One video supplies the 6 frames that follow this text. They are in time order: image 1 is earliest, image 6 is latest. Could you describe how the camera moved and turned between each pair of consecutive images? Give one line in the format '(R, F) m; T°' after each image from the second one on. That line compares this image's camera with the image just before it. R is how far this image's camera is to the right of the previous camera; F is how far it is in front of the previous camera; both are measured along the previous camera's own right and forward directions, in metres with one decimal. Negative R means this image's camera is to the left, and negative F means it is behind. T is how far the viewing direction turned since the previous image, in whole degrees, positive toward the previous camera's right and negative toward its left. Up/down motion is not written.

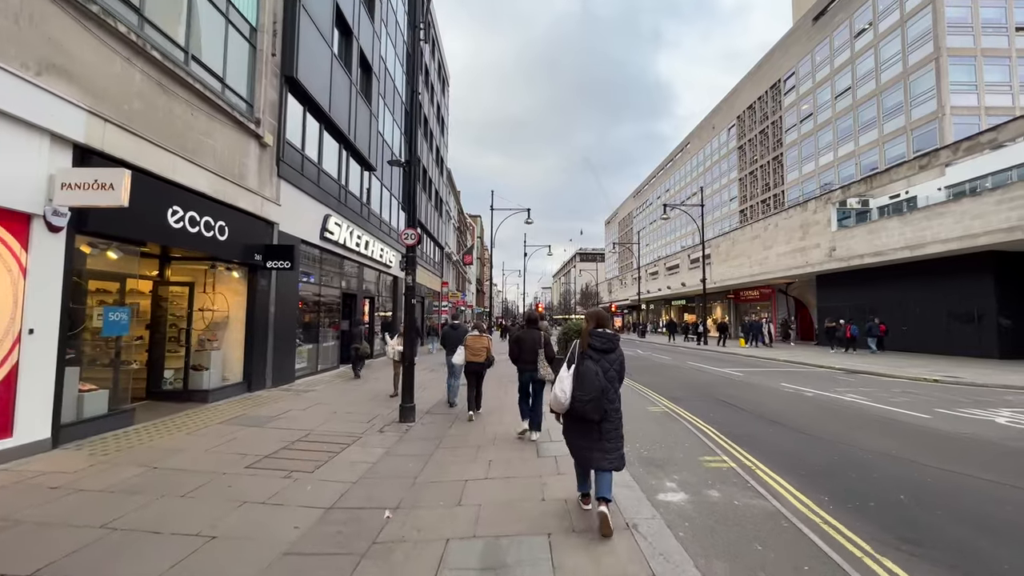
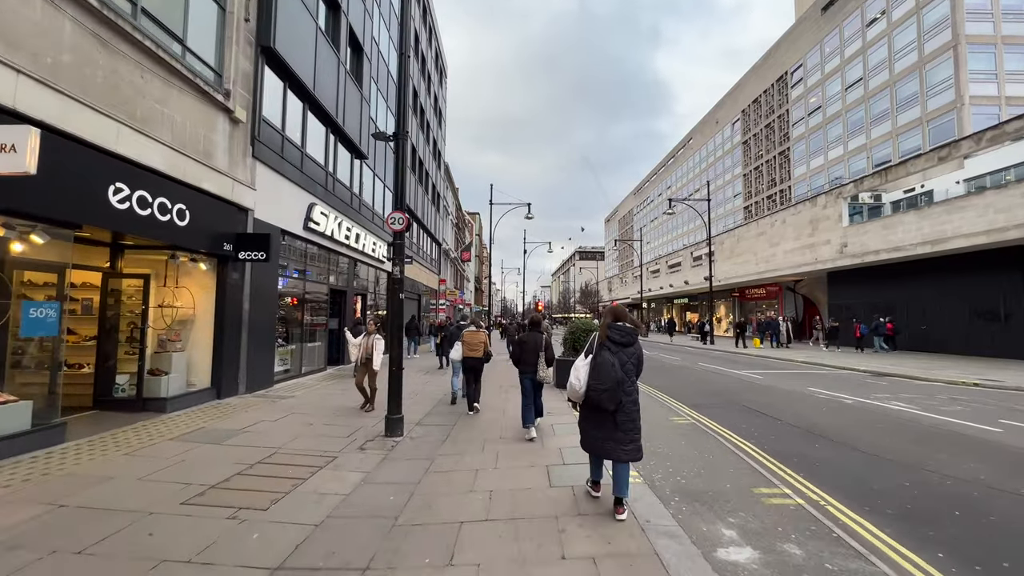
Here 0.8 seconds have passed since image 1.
(-0.1, +1.2) m; 0°
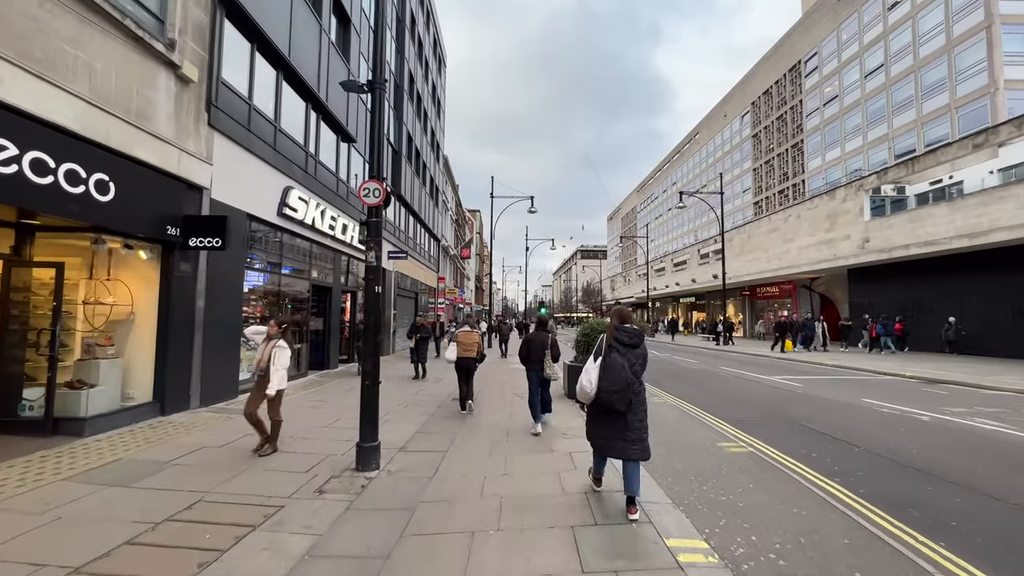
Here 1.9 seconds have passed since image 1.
(-0.1, +1.6) m; 0°
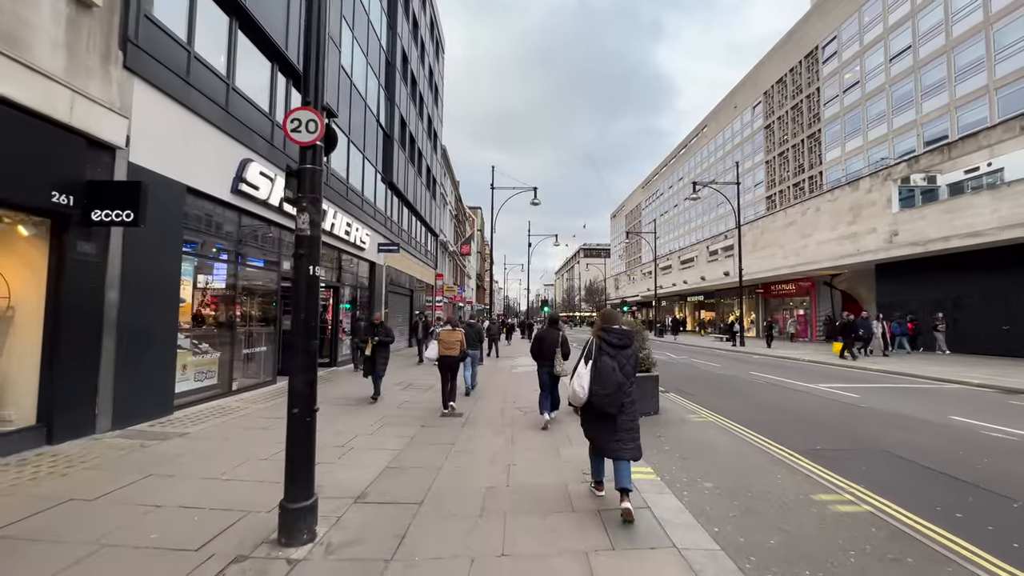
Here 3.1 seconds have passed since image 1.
(0.0, +1.9) m; 0°
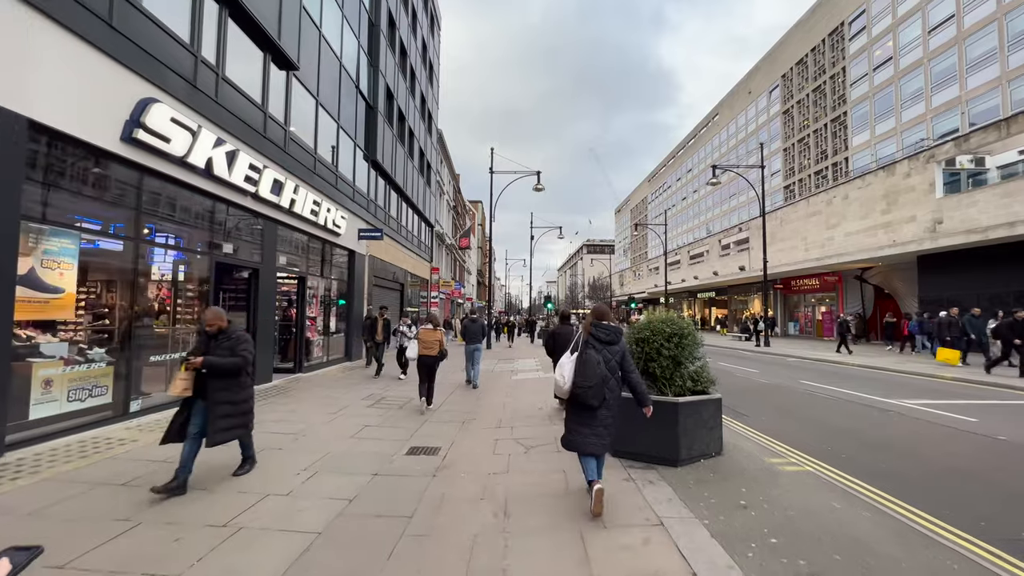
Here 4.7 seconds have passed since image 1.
(+0.1, +2.5) m; 0°
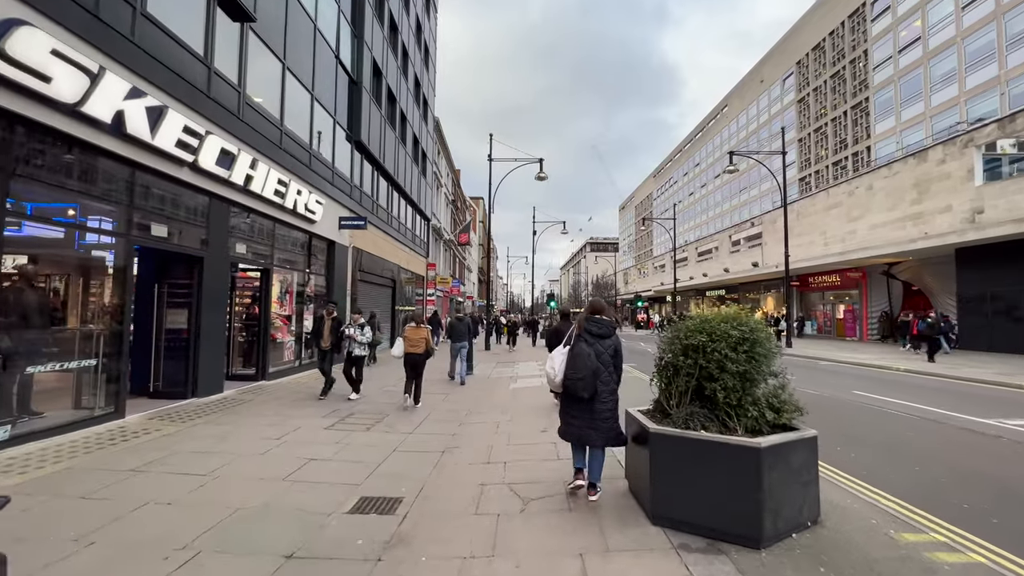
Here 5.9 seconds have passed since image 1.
(+0.1, +1.9) m; 0°
